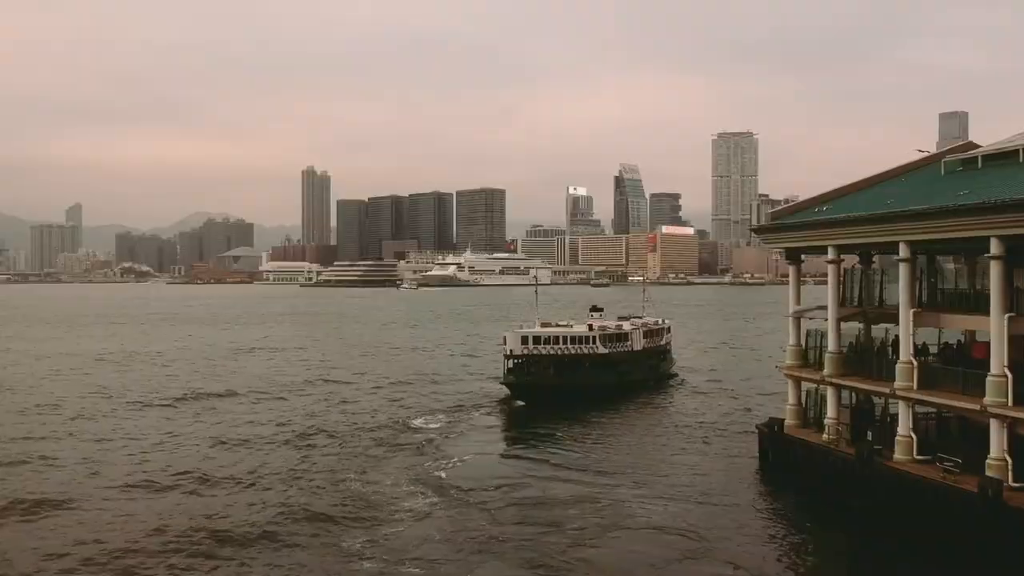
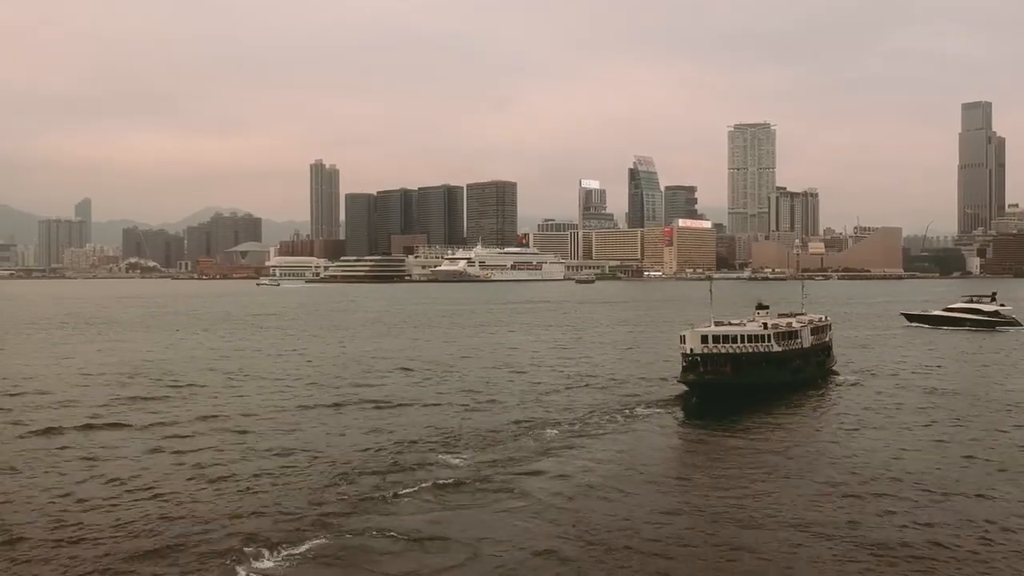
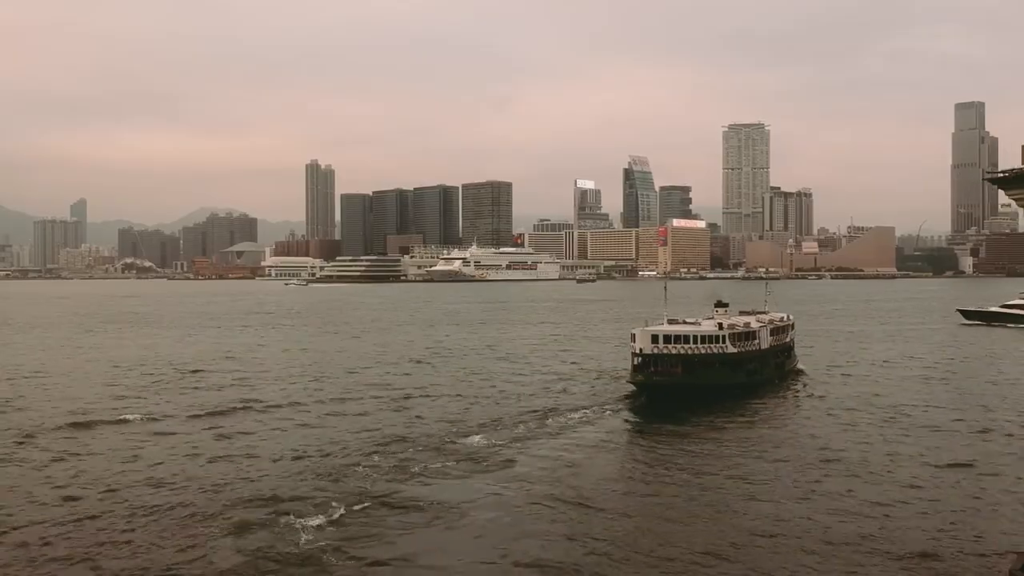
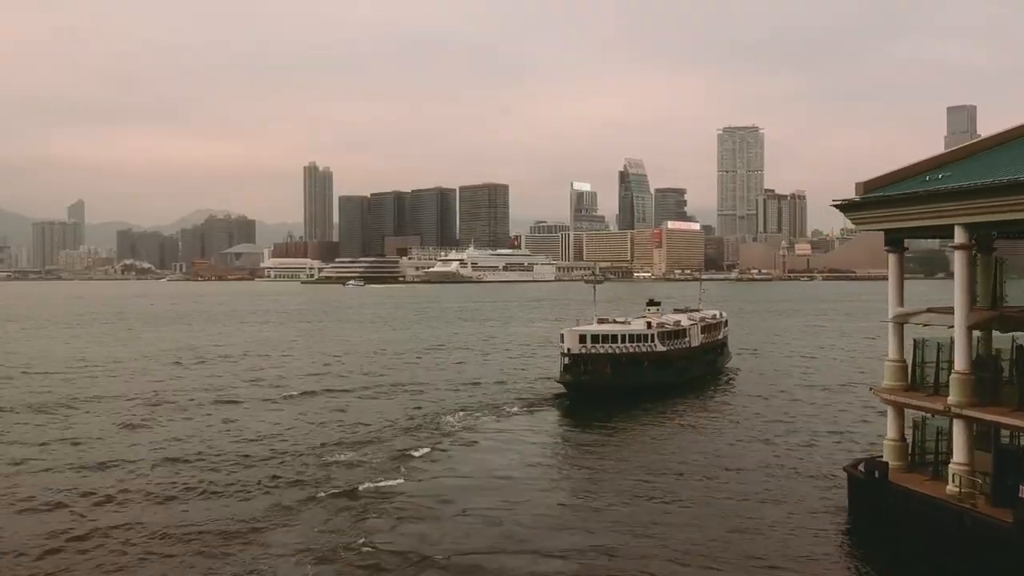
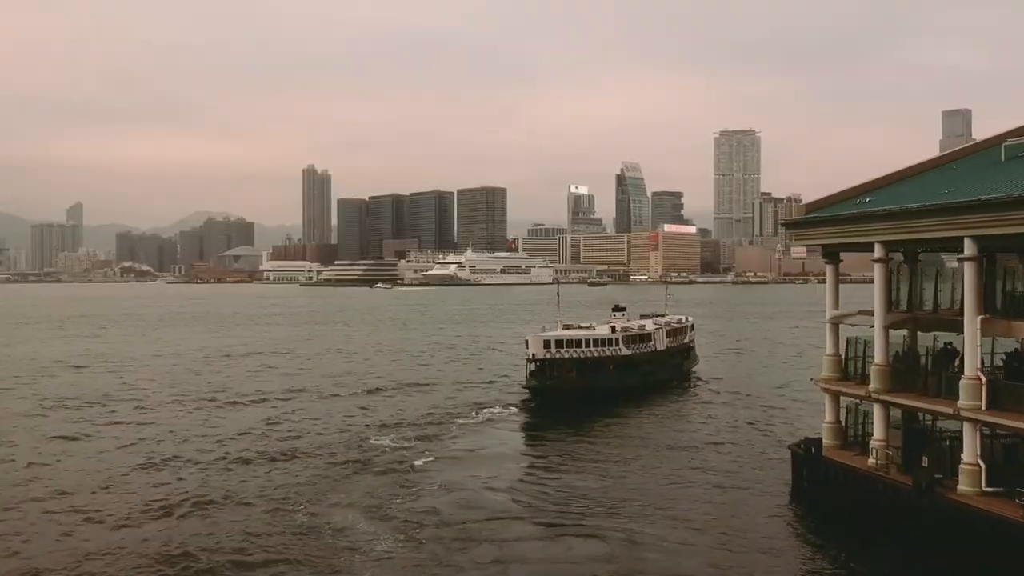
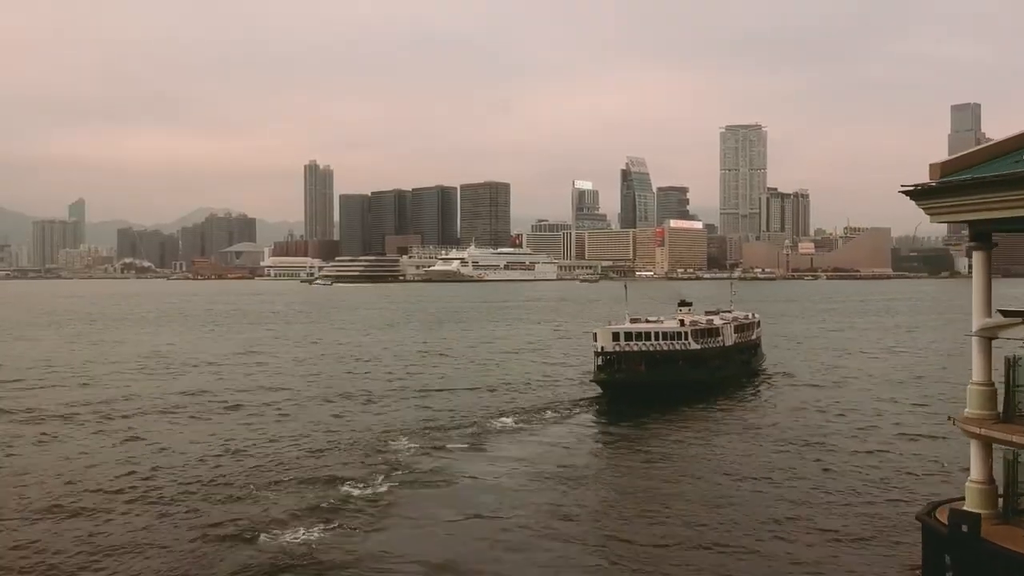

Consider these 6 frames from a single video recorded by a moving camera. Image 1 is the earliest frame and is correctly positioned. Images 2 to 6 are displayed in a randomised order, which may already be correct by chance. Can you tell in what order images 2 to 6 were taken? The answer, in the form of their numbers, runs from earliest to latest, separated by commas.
5, 4, 6, 3, 2
